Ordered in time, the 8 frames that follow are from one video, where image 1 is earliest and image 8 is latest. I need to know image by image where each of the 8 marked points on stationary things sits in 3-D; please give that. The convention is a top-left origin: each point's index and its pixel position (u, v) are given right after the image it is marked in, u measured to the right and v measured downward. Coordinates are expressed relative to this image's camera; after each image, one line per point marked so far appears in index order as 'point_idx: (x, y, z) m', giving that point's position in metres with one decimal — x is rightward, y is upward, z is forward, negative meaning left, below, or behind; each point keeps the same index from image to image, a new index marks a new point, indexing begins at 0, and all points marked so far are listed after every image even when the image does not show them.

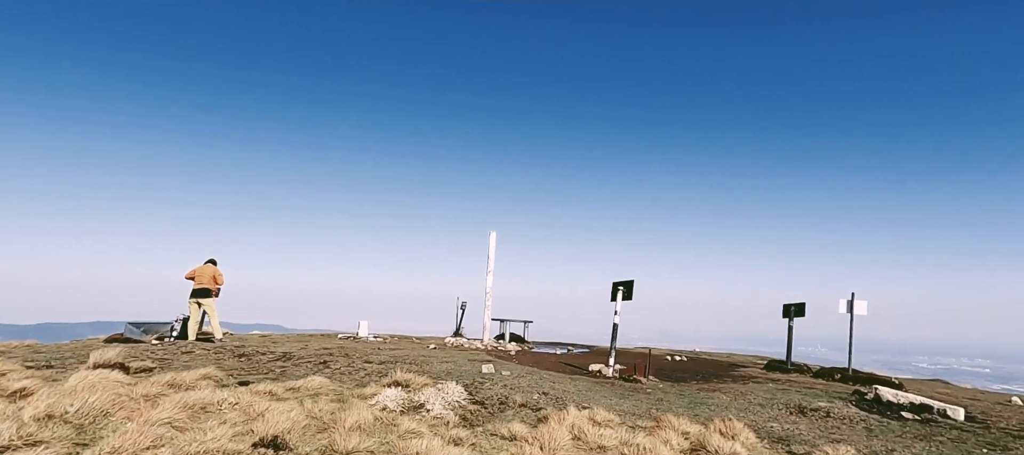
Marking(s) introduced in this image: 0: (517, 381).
0: (0.0, -3.9, +15.1) m
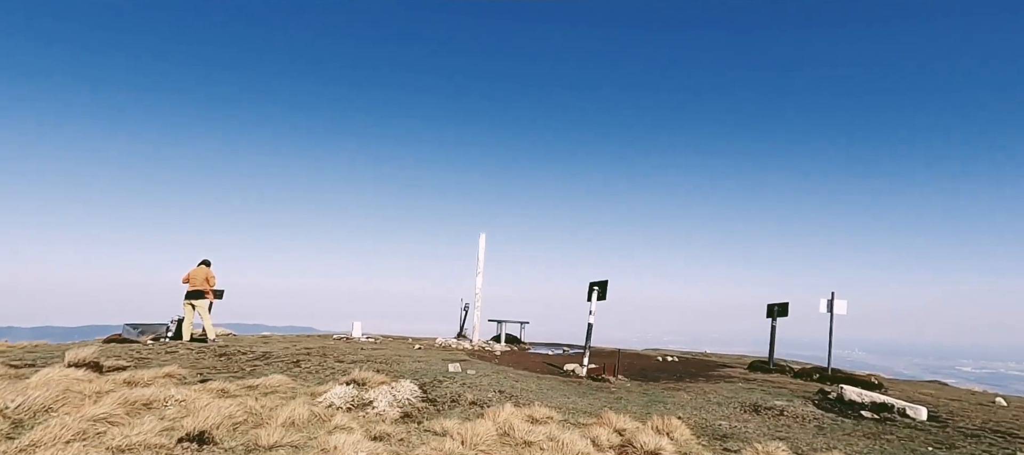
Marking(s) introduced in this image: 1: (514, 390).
0: (-0.9, -3.9, +15.2) m
1: (0.0, -3.9, +14.2) m
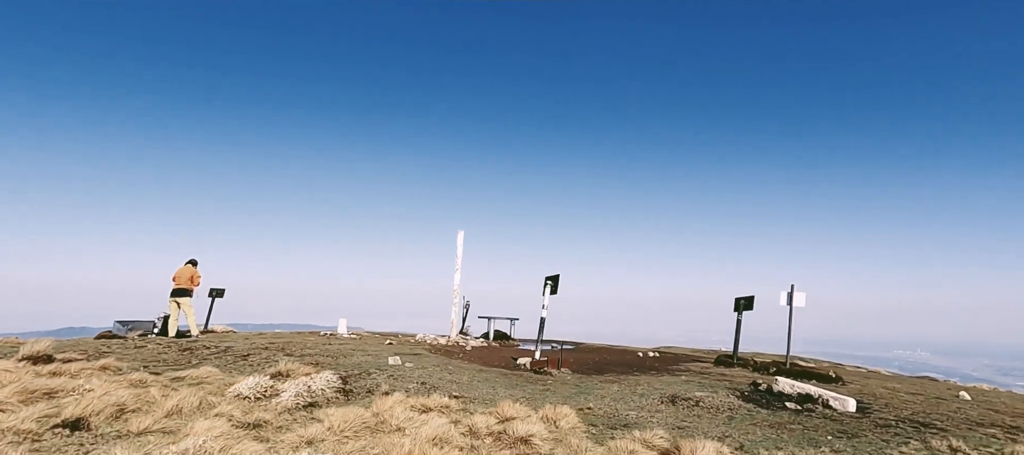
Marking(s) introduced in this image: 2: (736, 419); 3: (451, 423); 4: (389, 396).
0: (-2.7, -3.7, +15.3) m
1: (-1.8, -3.7, +14.3) m
2: (+4.5, -3.8, +11.8) m
3: (-1.0, -3.2, +9.7) m
4: (-2.5, -3.3, +11.7) m
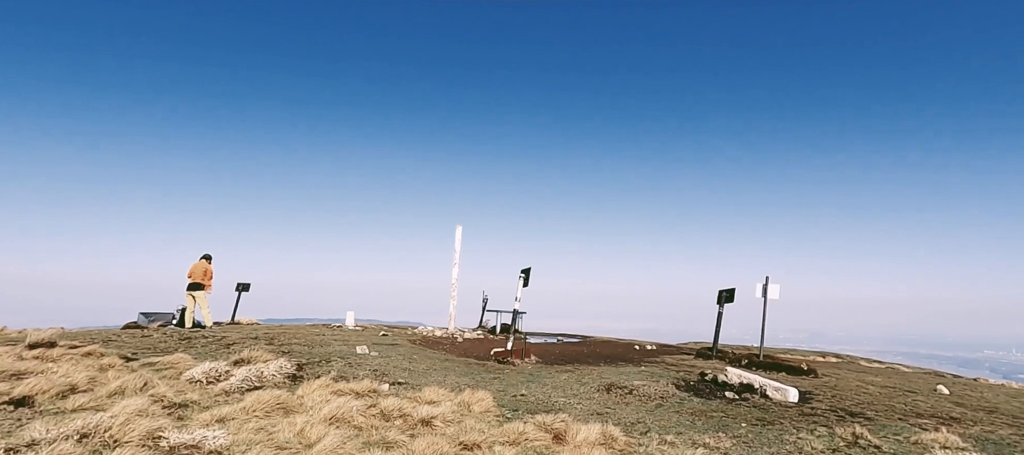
0: (-3.8, -3.6, +16.0) m
1: (-3.1, -3.6, +14.9) m
2: (+3.0, -3.6, +11.9) m
3: (-2.6, -3.1, +10.2) m
4: (-3.9, -3.2, +12.3) m
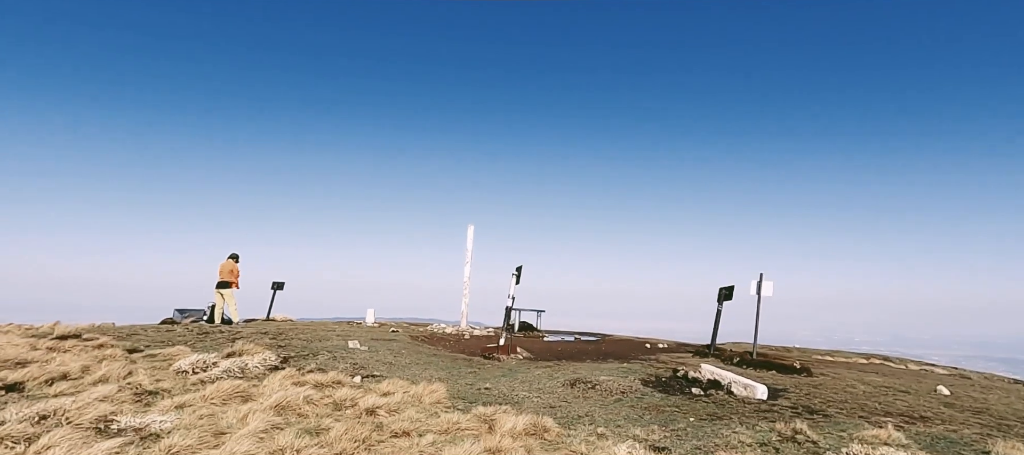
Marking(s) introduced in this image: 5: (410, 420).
0: (-4.3, -3.5, +16.6) m
1: (-3.6, -3.5, +15.4) m
2: (+2.2, -3.5, +12.0) m
3: (-3.5, -3.0, +10.8) m
4: (-4.7, -3.2, +12.9) m
5: (-1.6, -3.1, +9.5) m
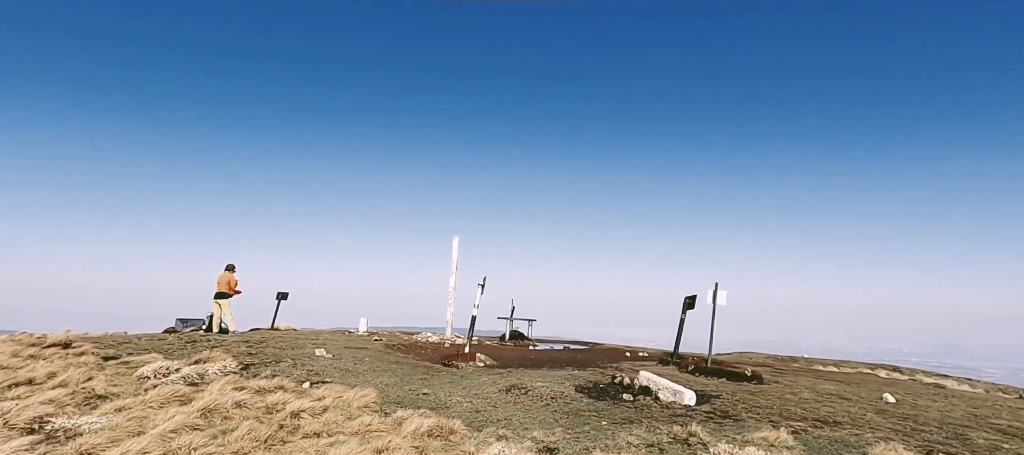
0: (-5.6, -3.9, +17.3) m
1: (-5.0, -3.9, +16.2) m
2: (+0.7, -3.8, +12.5) m
3: (-5.1, -3.3, +11.5) m
4: (-6.1, -3.5, +13.7) m
5: (-3.2, -3.4, +10.2) m
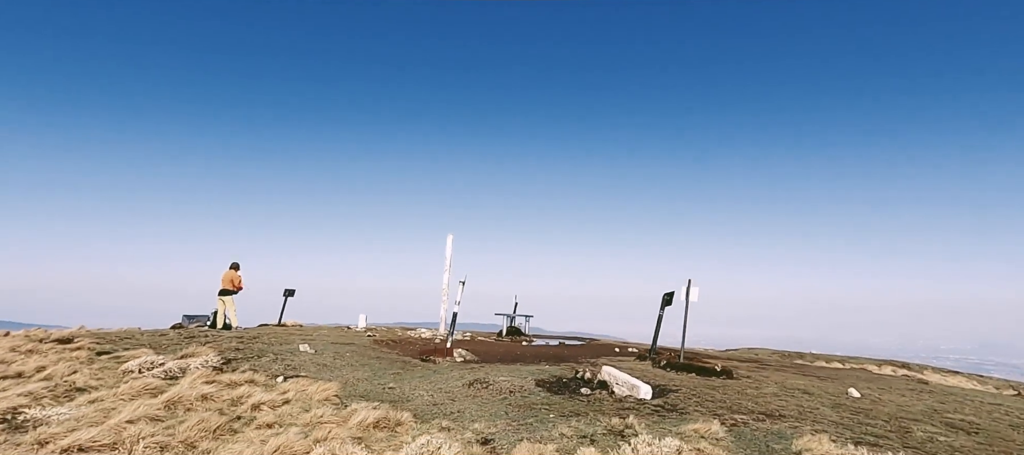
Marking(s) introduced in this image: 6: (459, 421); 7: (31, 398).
0: (-6.4, -3.9, +18.0) m
1: (-5.8, -3.9, +16.8) m
2: (-0.2, -3.8, +13.0) m
3: (-6.0, -3.4, +12.2) m
4: (-7.0, -3.6, +14.4) m
5: (-4.2, -3.4, +10.8) m
6: (-0.9, -3.6, +10.9) m
7: (-9.0, -3.2, +11.1) m
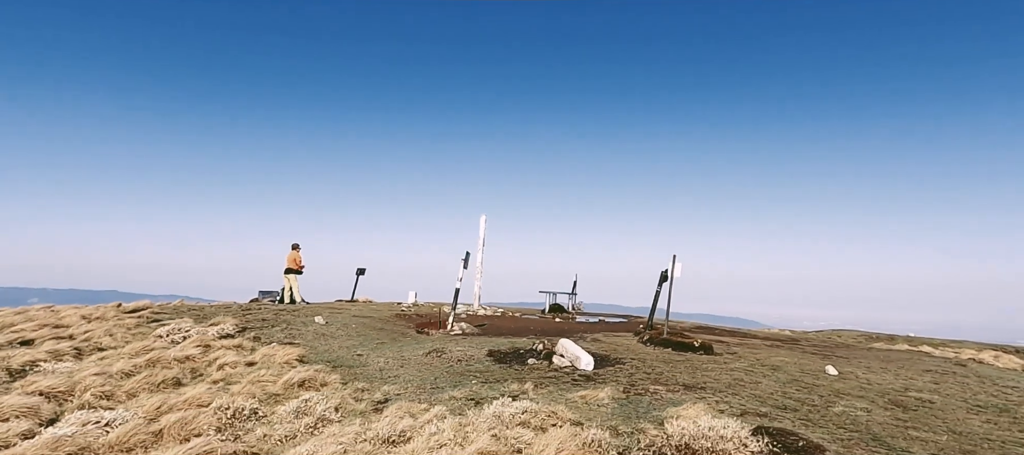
0: (-6.9, -3.4, +20.1) m
1: (-6.5, -3.4, +18.8) m
2: (-1.6, -3.3, +14.1) m
3: (-7.4, -3.0, +14.2) m
4: (-8.0, -3.1, +16.6) m
5: (-5.9, -3.1, +12.5) m
6: (-2.6, -3.2, +12.2) m
7: (-10.6, -3.0, +13.7) m
